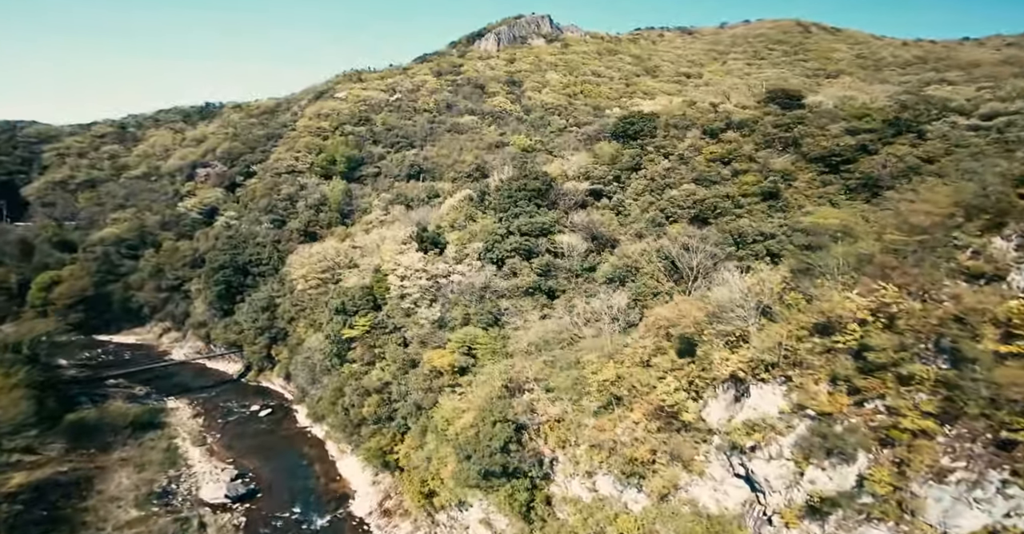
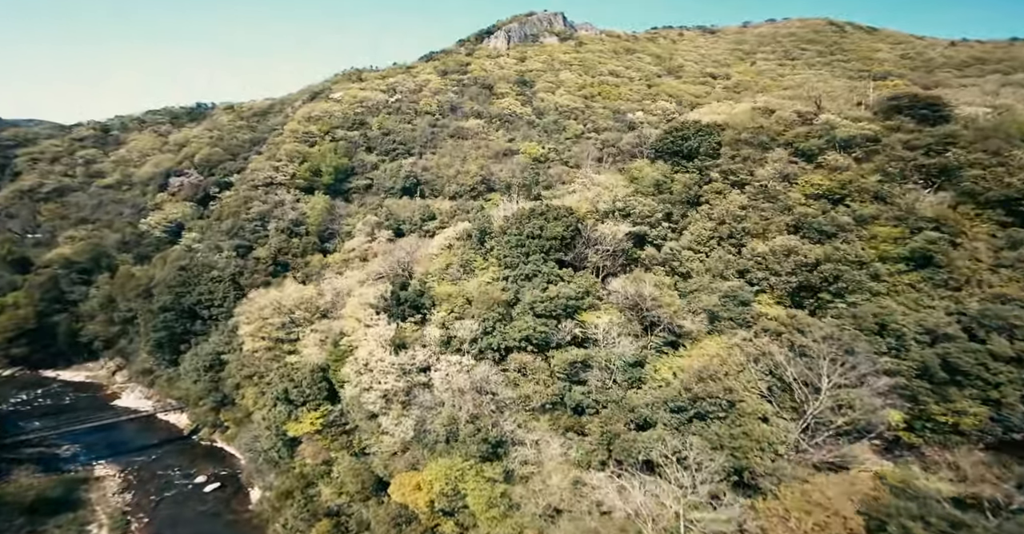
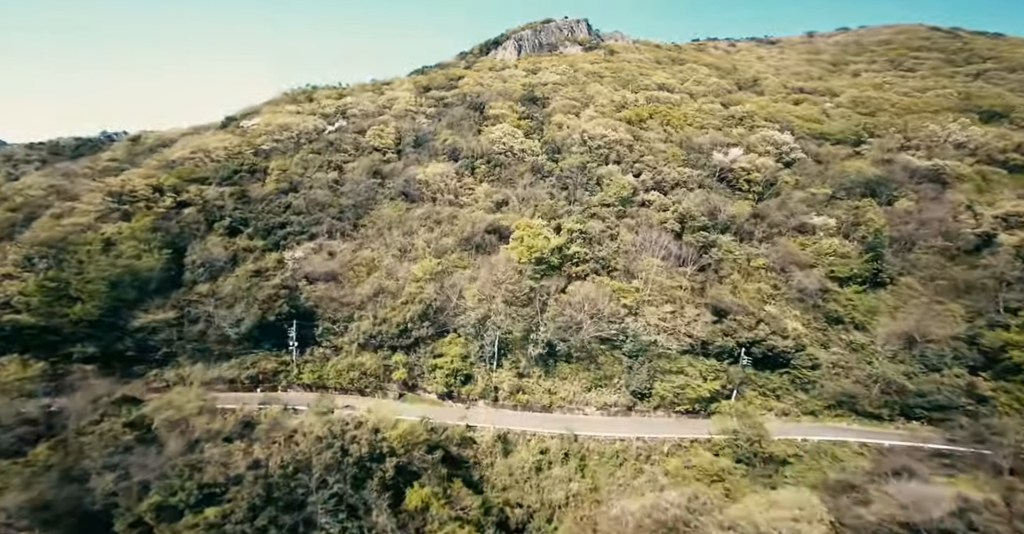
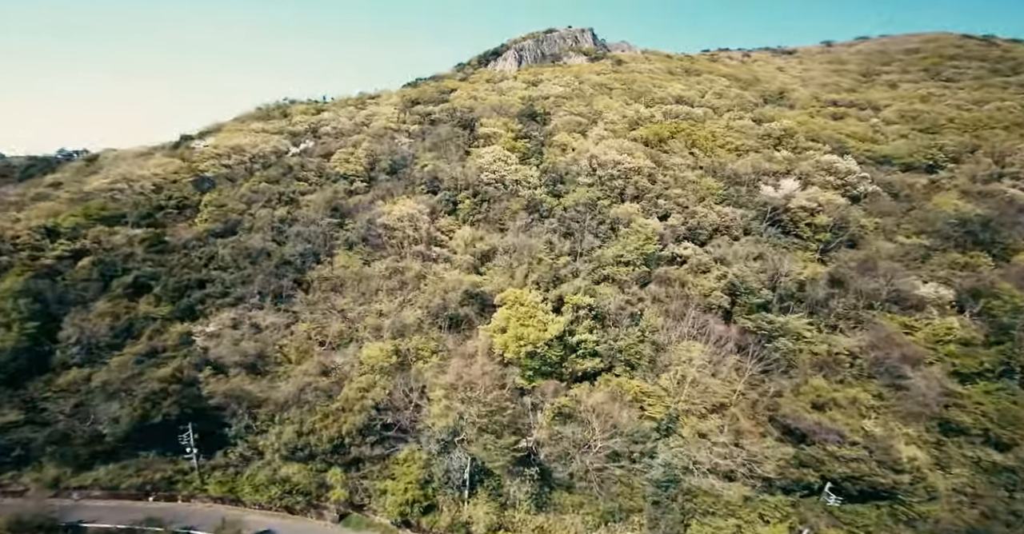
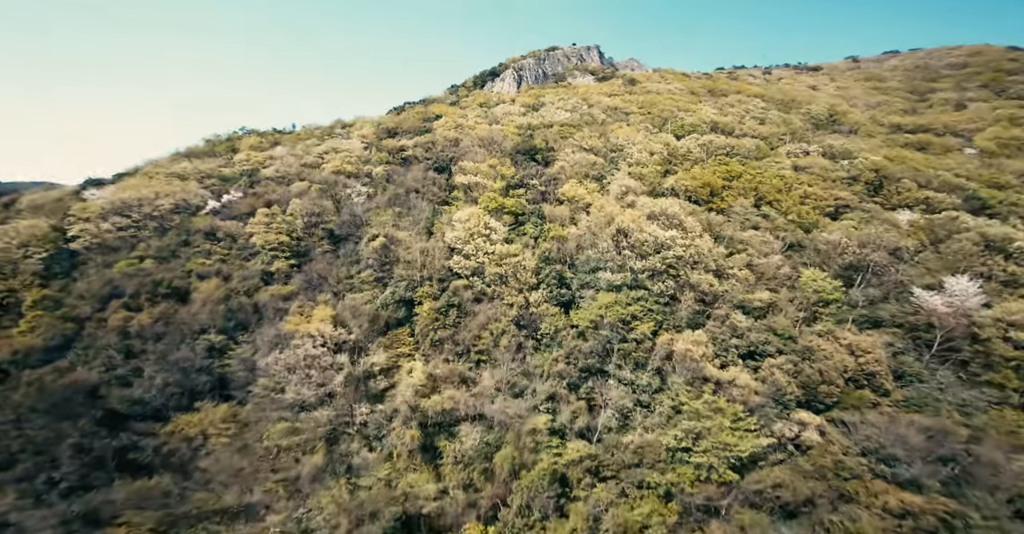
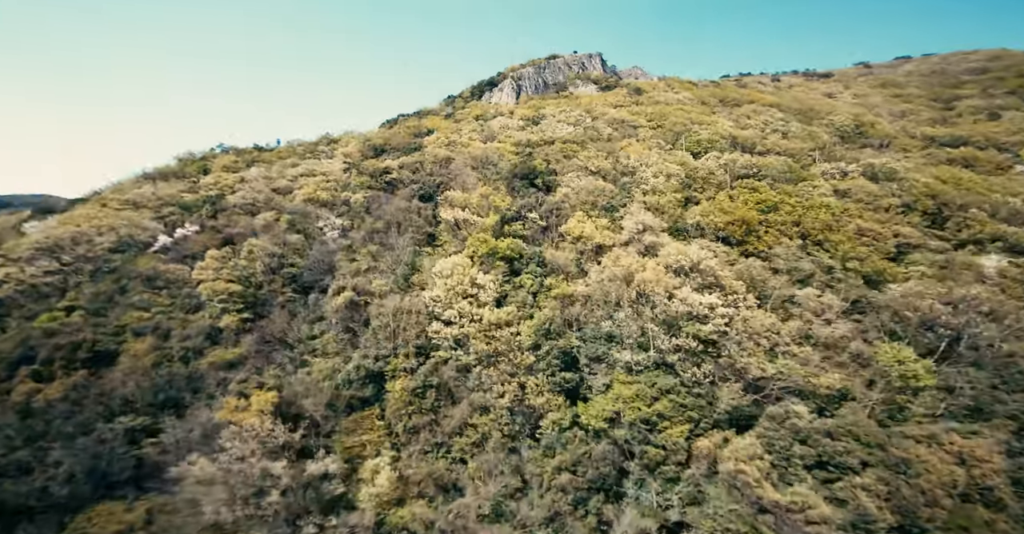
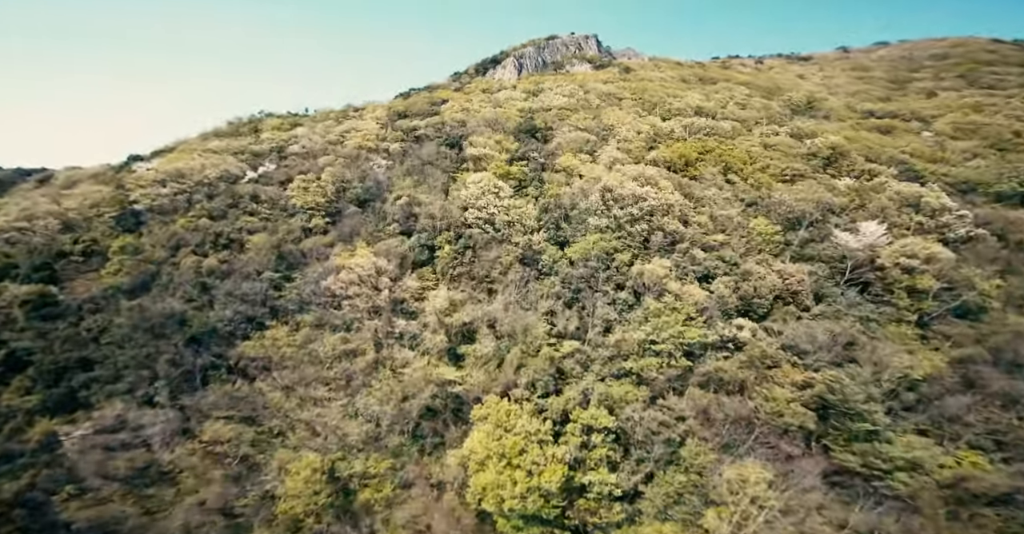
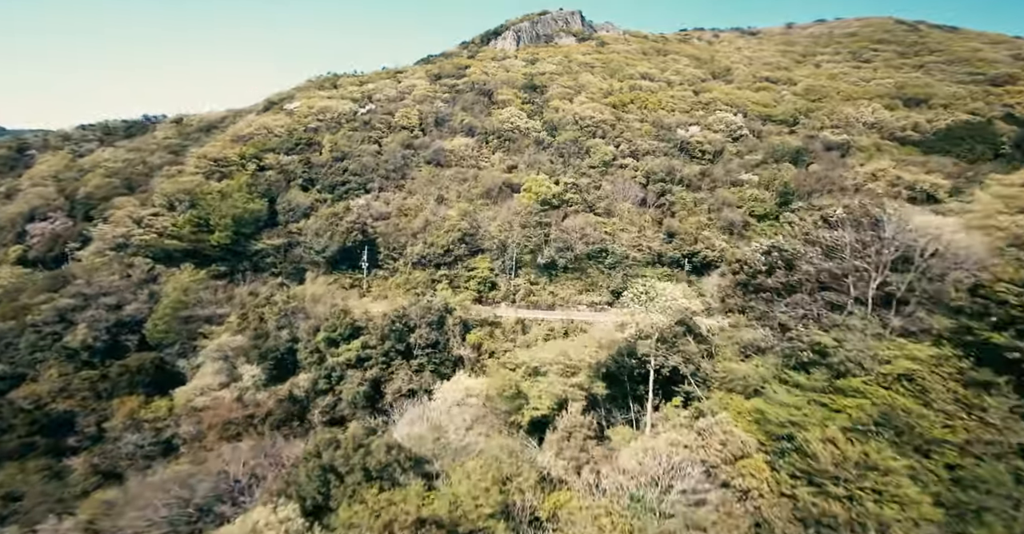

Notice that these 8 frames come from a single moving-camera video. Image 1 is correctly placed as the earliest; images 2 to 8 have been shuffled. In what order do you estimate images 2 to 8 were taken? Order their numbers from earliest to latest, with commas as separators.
2, 8, 3, 4, 7, 5, 6
